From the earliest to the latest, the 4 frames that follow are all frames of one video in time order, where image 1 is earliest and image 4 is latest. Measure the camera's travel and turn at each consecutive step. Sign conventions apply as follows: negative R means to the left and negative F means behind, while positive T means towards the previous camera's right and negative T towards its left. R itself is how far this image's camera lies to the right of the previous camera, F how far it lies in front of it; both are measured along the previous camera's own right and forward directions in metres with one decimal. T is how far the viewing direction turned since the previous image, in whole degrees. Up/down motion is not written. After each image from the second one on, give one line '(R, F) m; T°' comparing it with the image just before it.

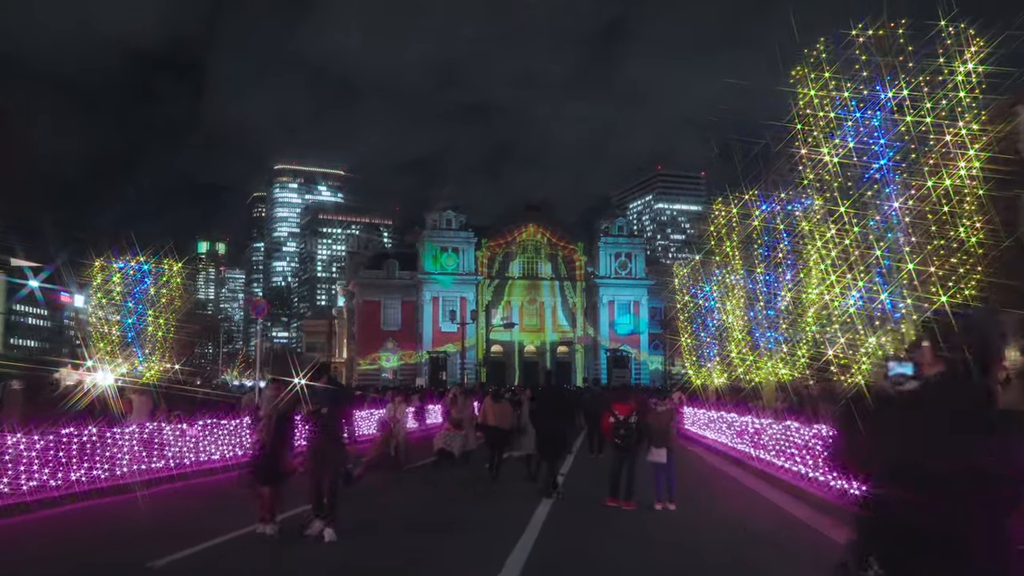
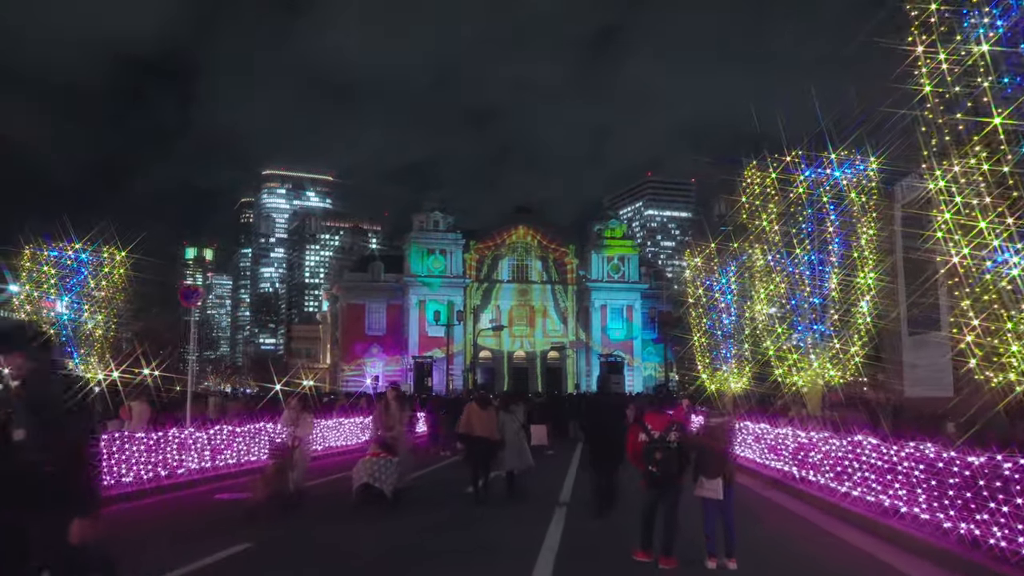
(0.0, +4.2) m; +1°
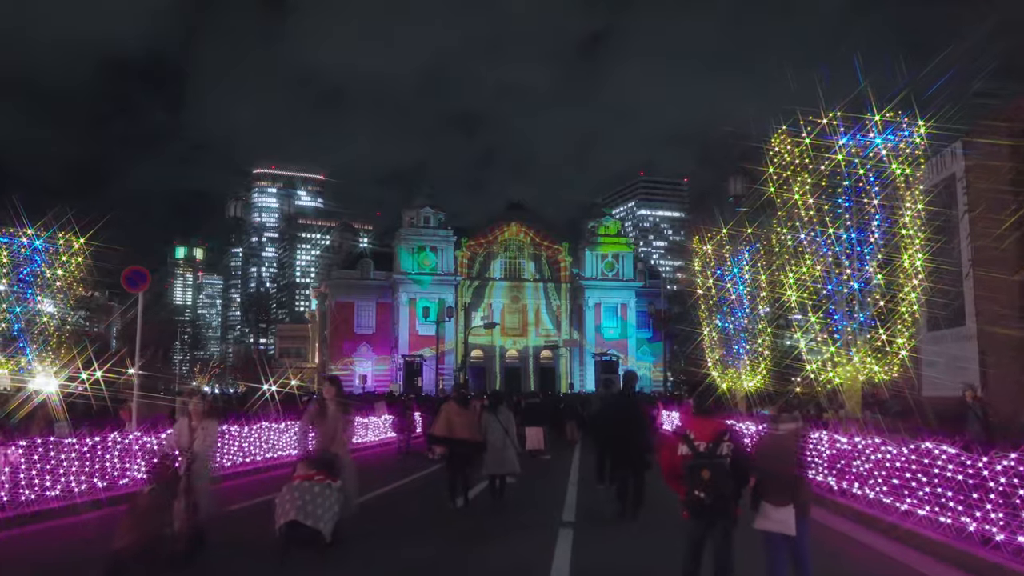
(0.0, +2.5) m; +1°
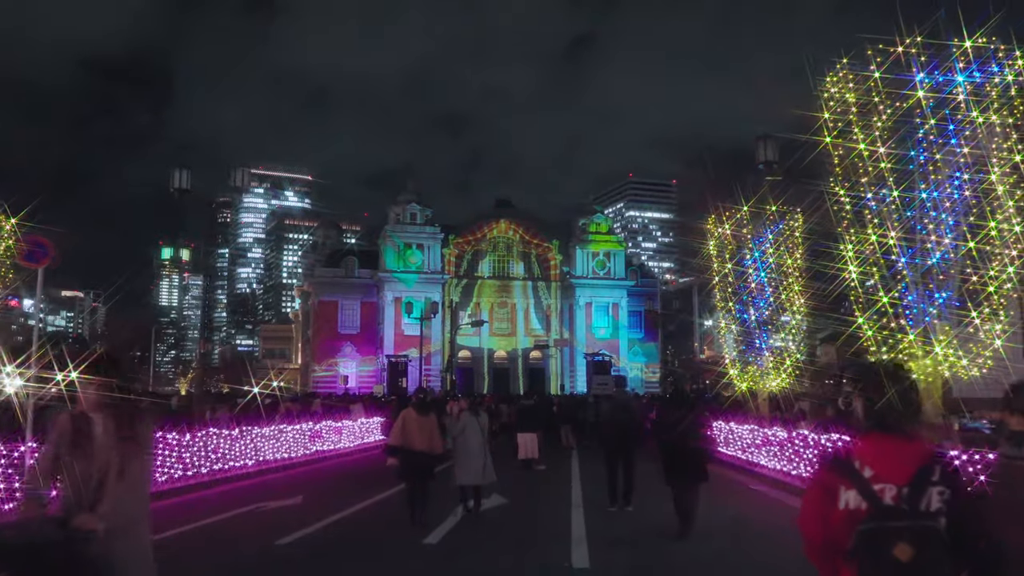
(-0.1, +3.4) m; +1°
